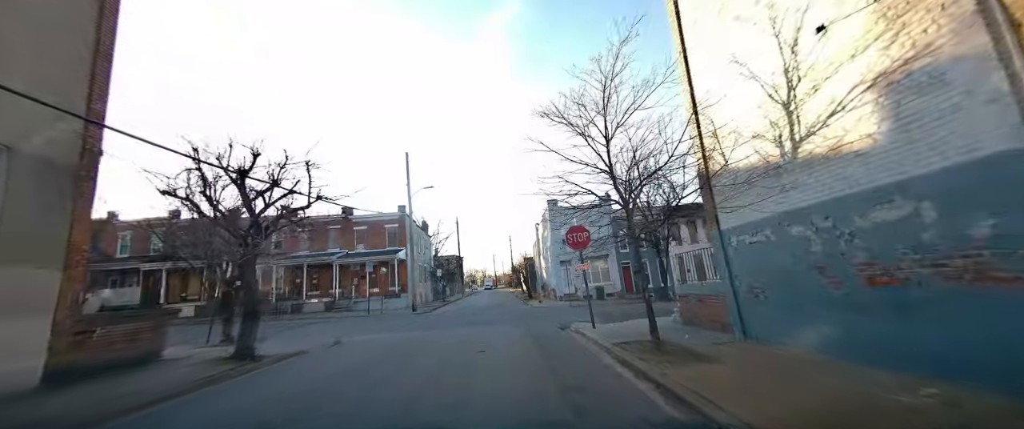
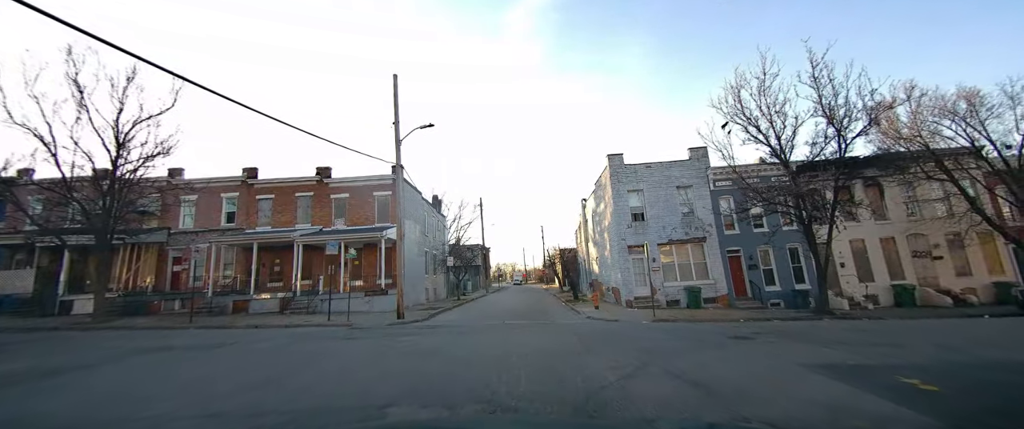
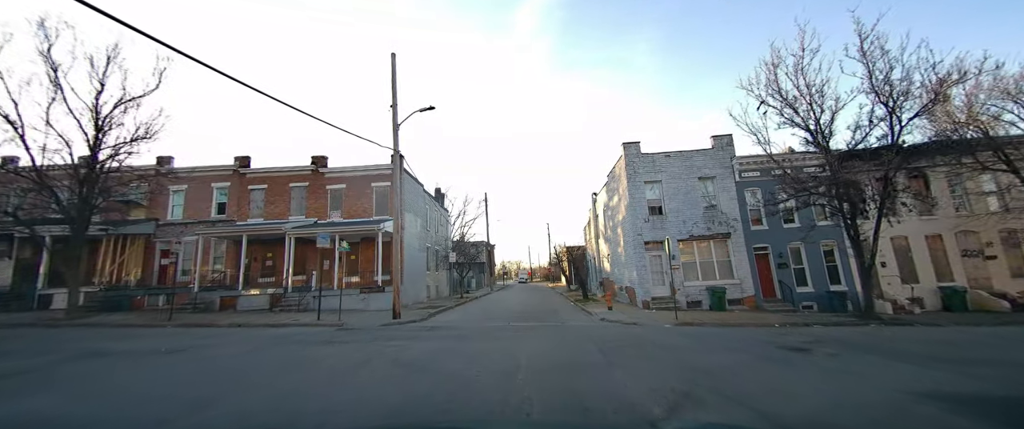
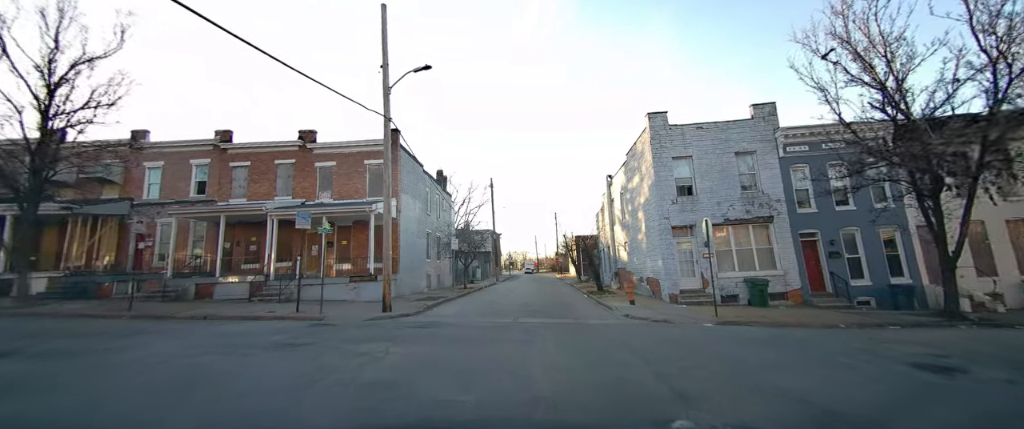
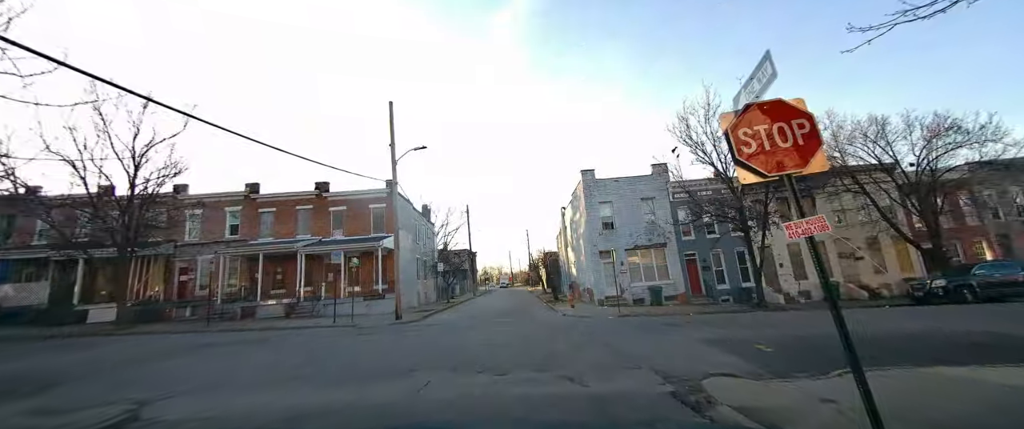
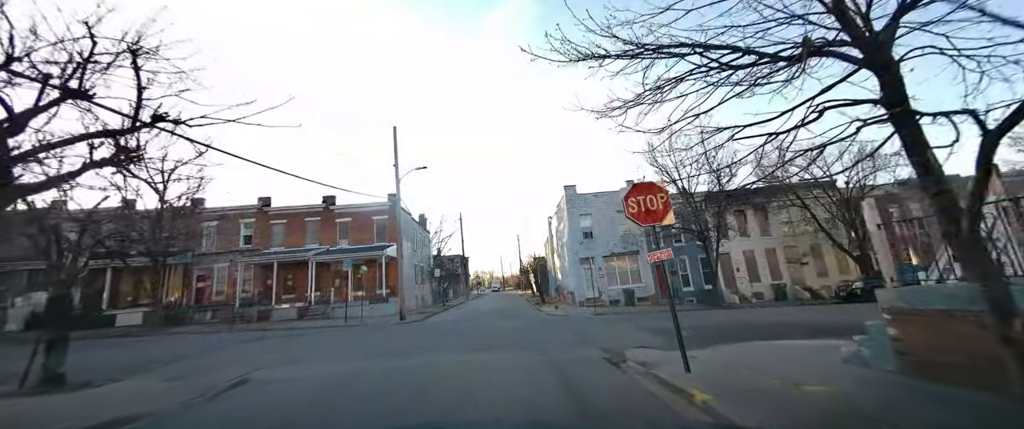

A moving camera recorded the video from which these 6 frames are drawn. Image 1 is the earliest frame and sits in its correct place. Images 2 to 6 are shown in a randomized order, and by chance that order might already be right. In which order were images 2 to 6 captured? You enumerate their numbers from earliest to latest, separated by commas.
6, 5, 2, 3, 4
